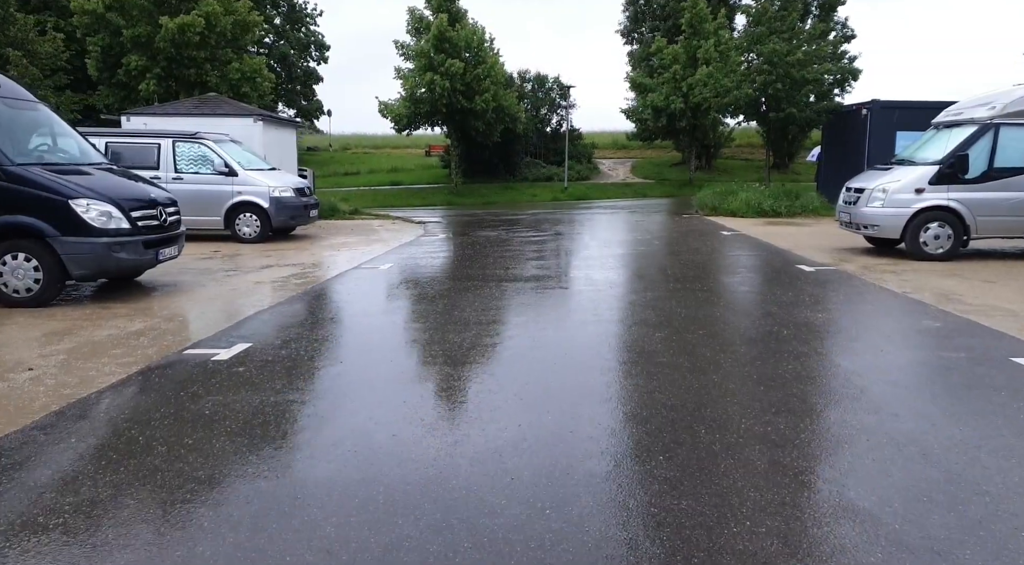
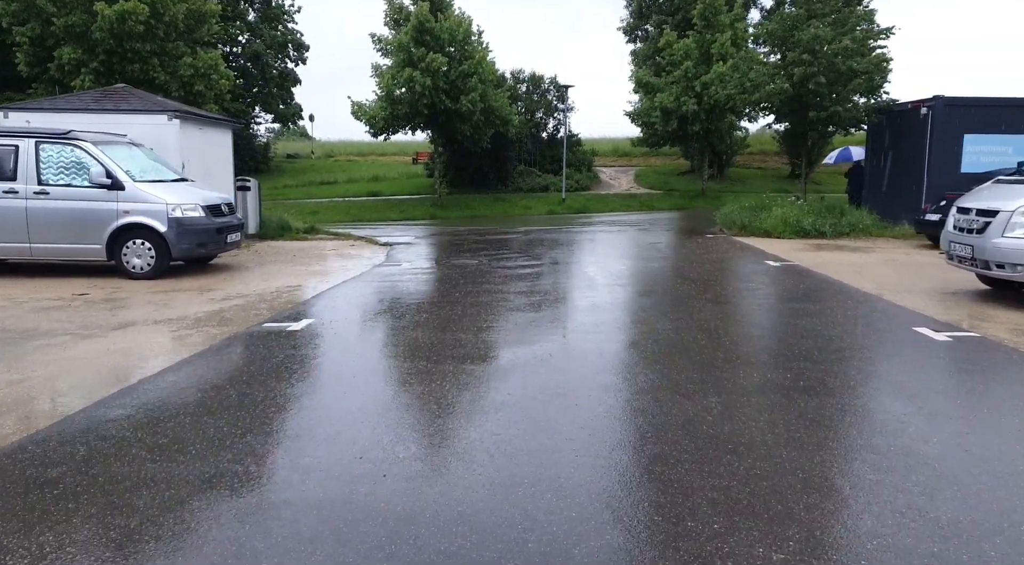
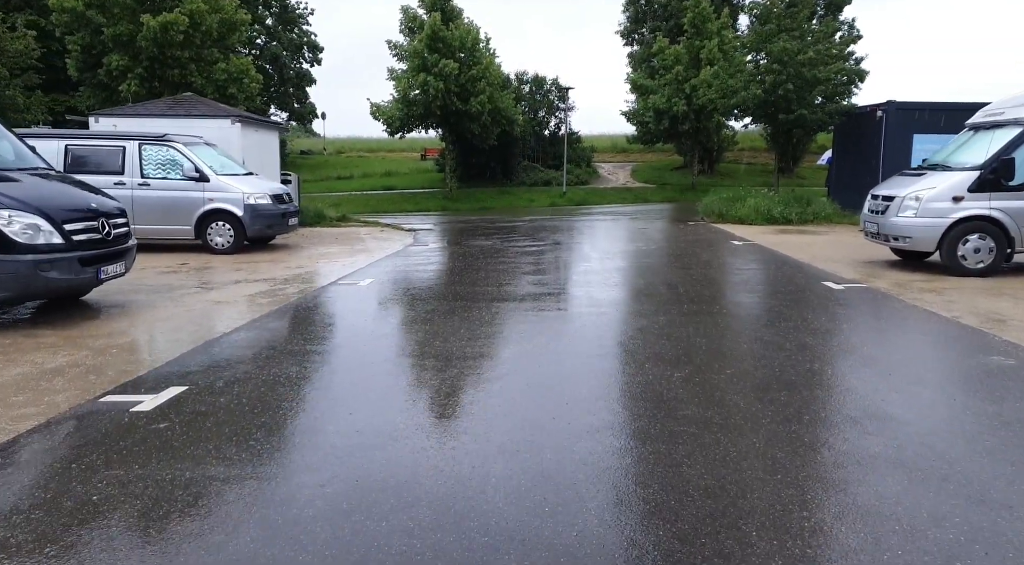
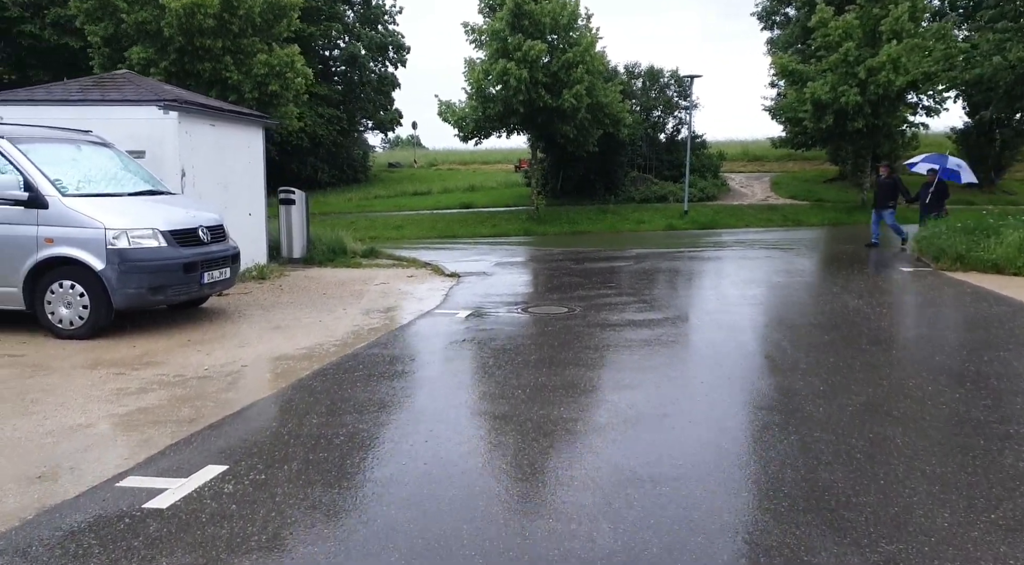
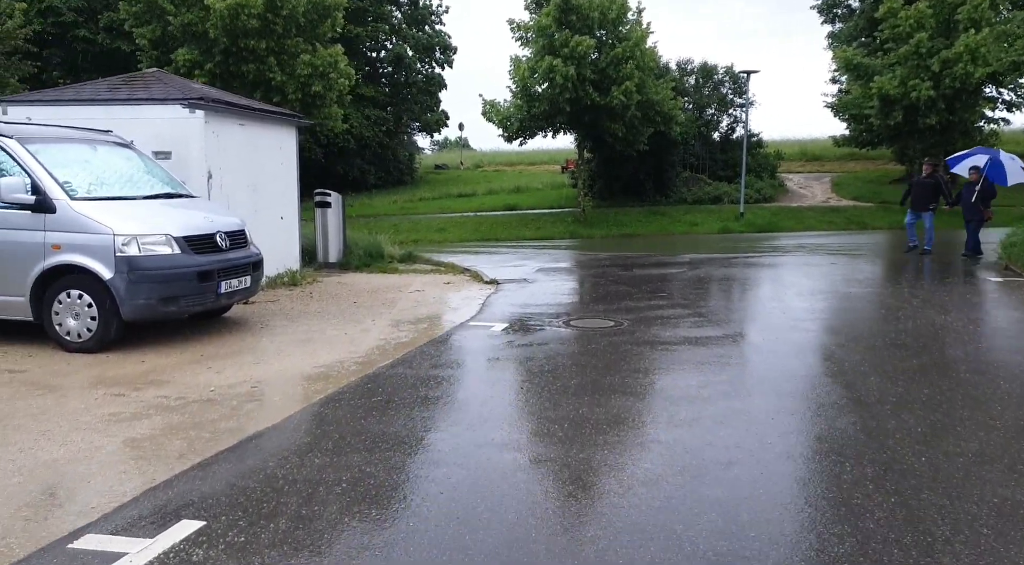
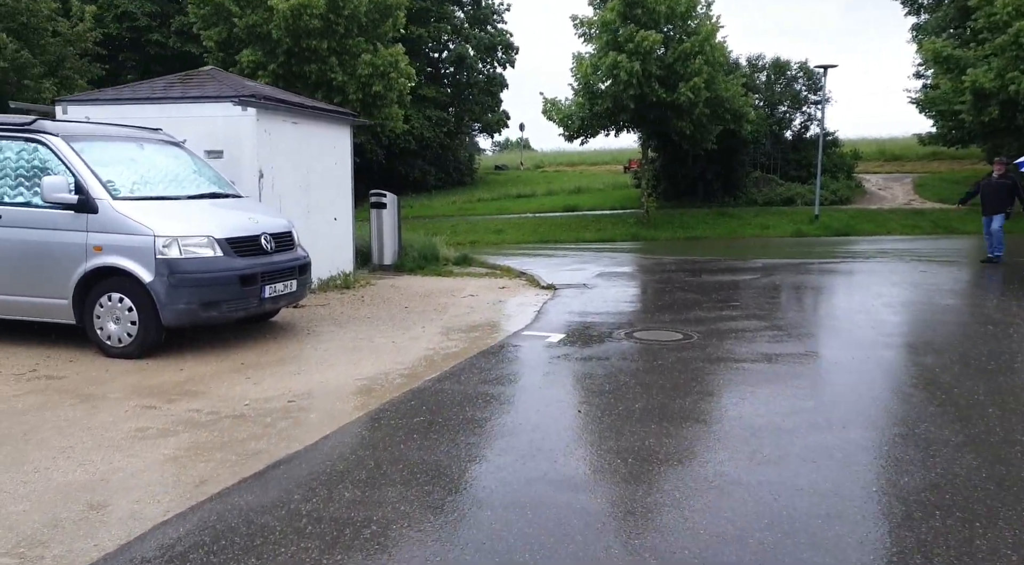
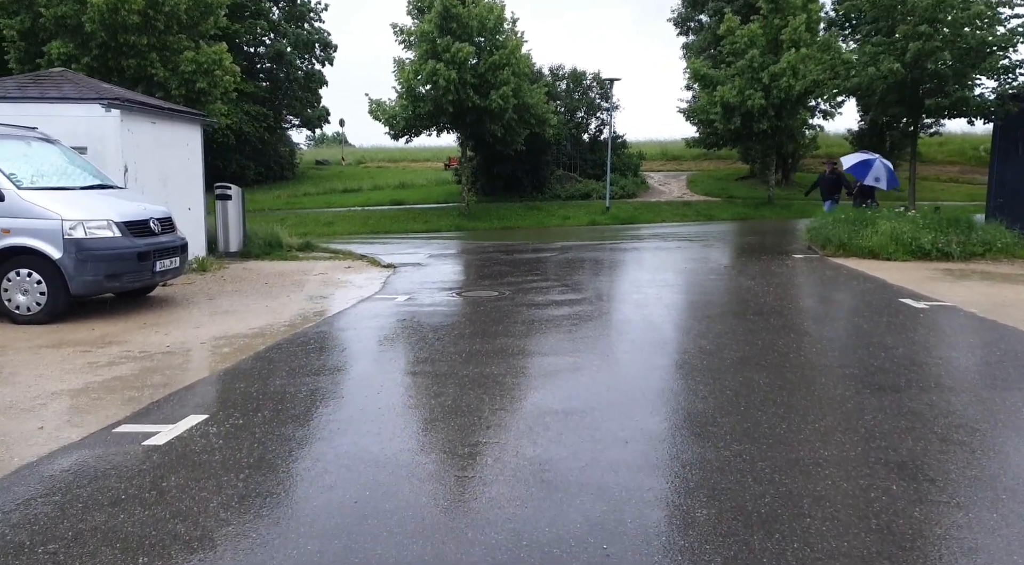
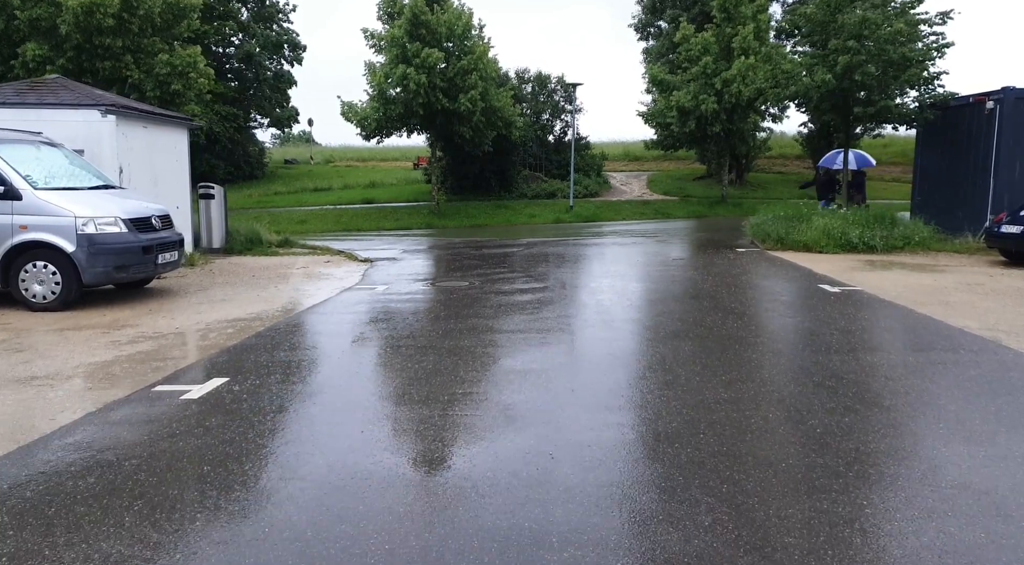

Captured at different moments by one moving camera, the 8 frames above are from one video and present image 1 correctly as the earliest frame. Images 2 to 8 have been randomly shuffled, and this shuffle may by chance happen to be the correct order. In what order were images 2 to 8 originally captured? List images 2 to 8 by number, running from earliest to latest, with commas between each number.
3, 2, 8, 7, 4, 5, 6
